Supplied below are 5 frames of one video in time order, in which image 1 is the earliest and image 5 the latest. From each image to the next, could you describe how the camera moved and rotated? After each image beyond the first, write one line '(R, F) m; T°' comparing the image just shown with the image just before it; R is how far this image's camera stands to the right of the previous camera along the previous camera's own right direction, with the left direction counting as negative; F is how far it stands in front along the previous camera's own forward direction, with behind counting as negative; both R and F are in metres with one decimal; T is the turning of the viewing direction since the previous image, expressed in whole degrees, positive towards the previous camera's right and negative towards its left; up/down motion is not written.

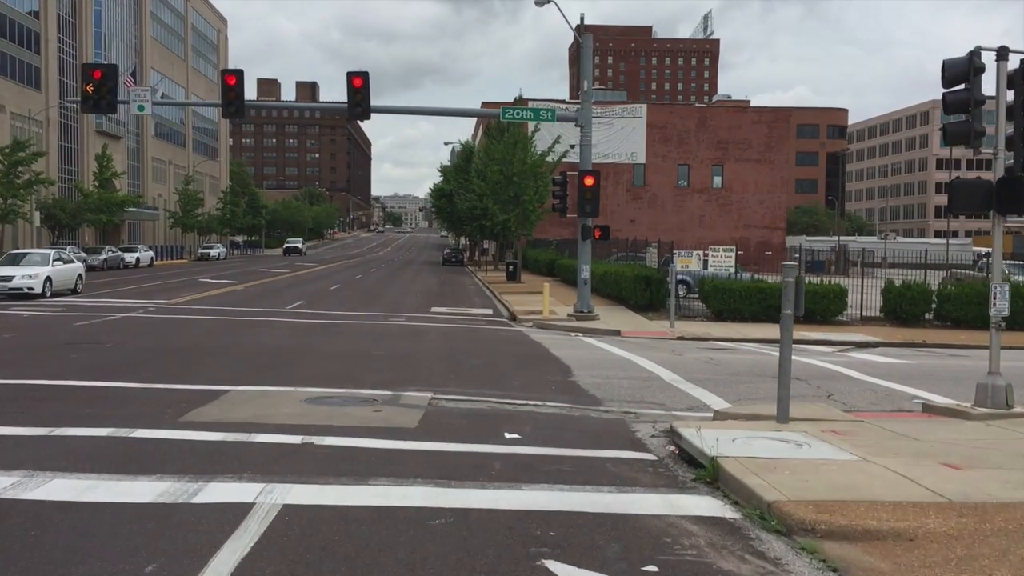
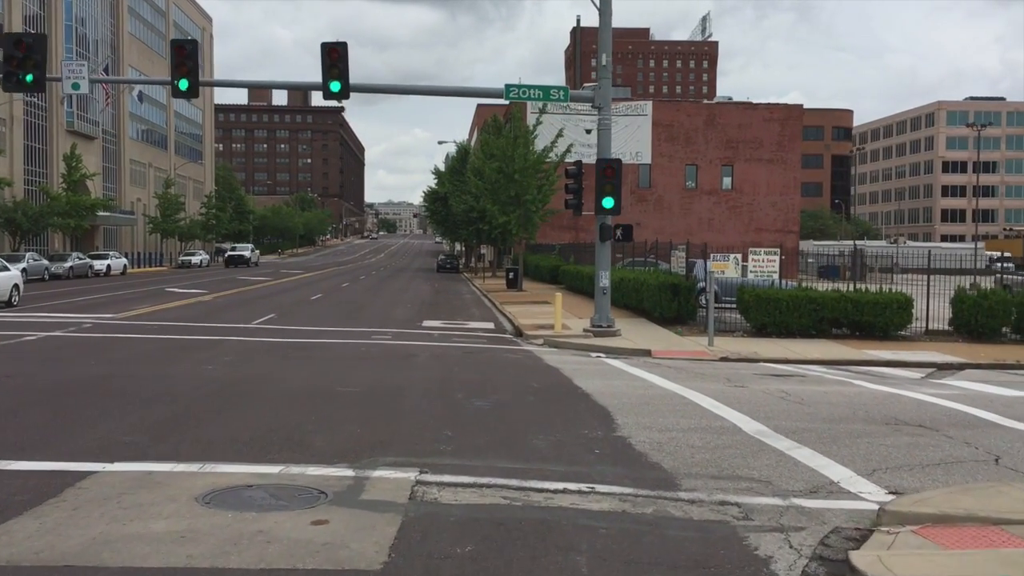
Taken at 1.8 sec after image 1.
(-0.3, +3.7) m; 0°
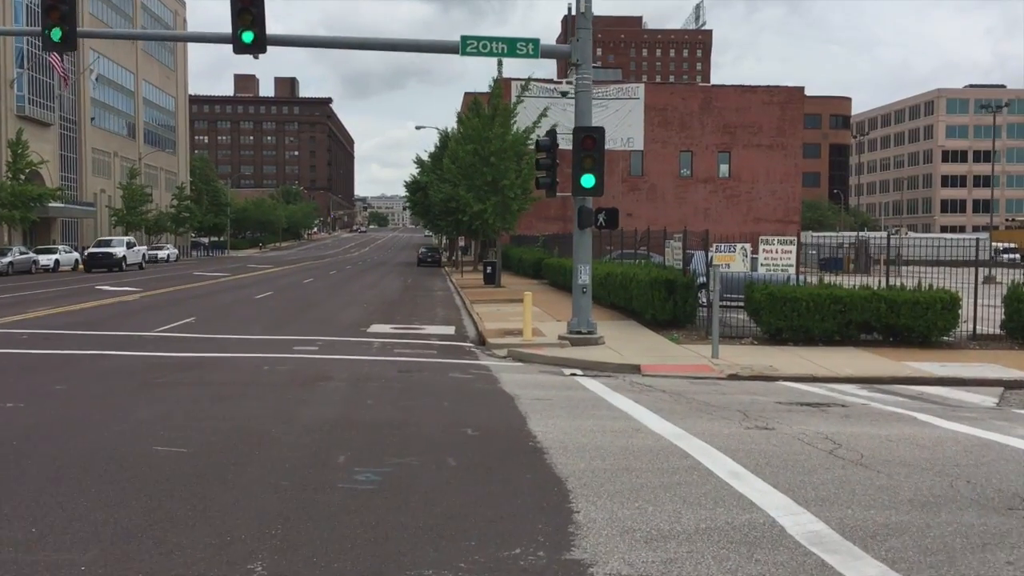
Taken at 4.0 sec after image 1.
(+0.7, +3.7) m; 0°
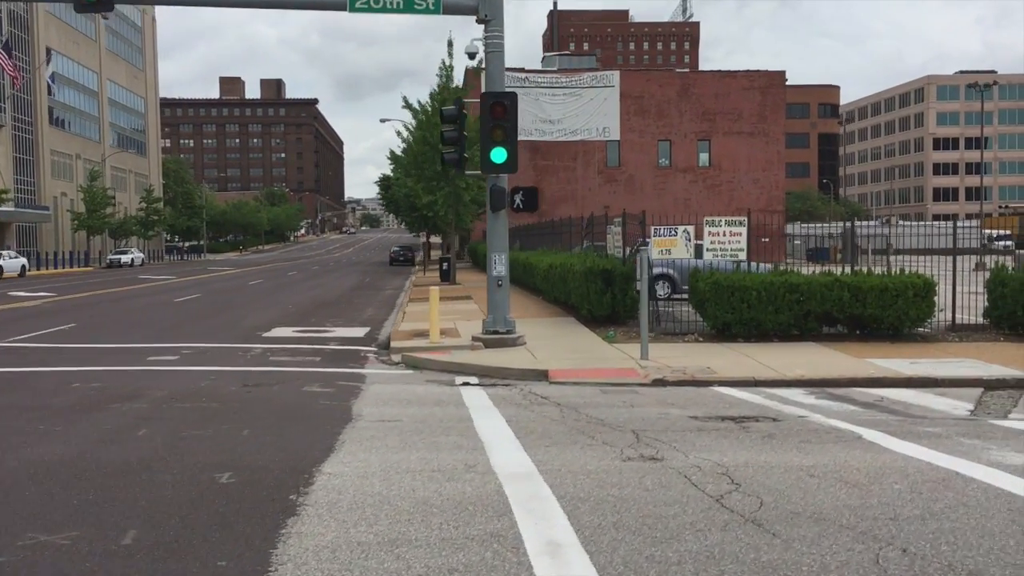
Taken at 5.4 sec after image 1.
(+1.6, +2.3) m; 0°
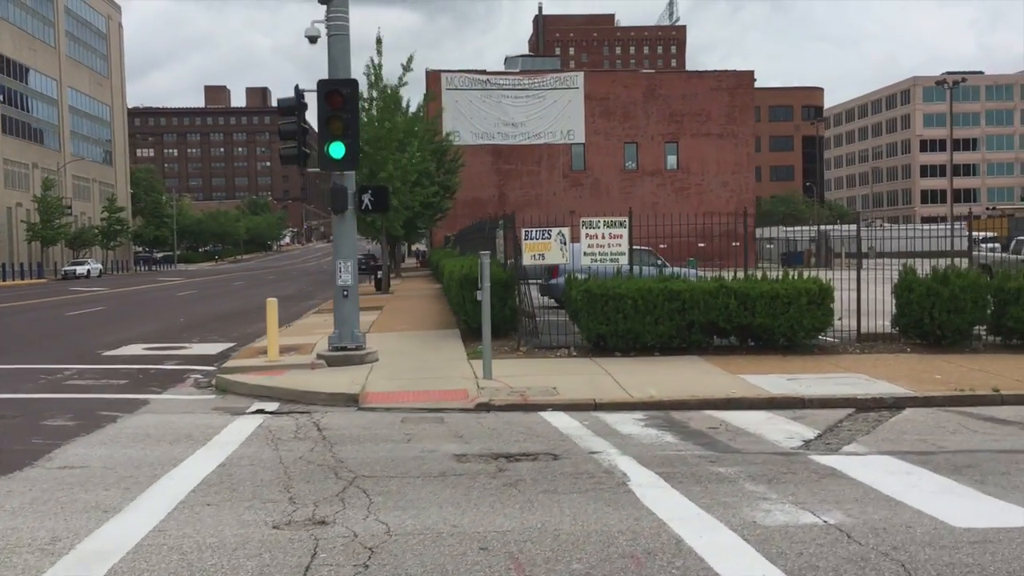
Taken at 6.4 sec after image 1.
(+2.3, +1.4) m; 0°
